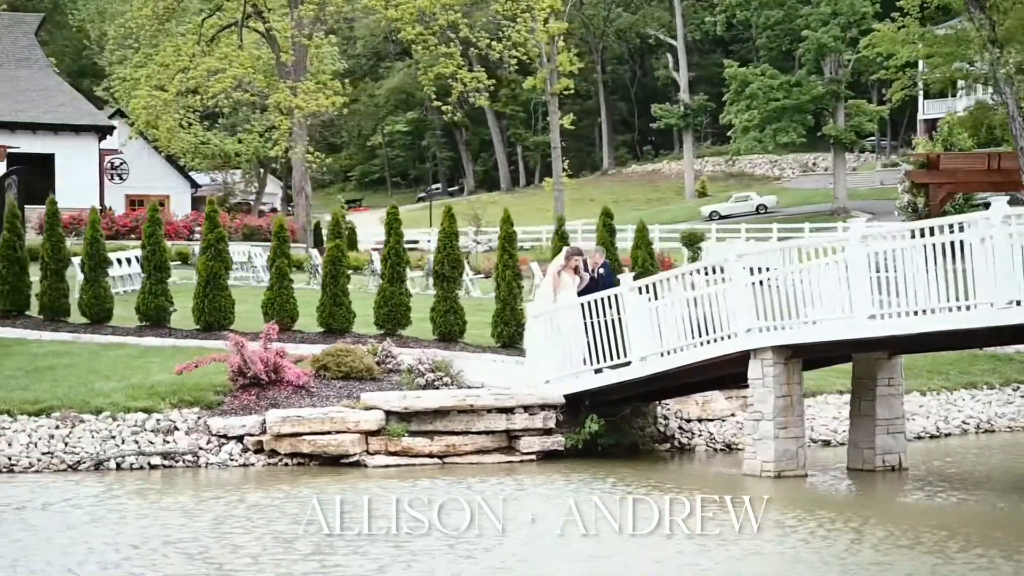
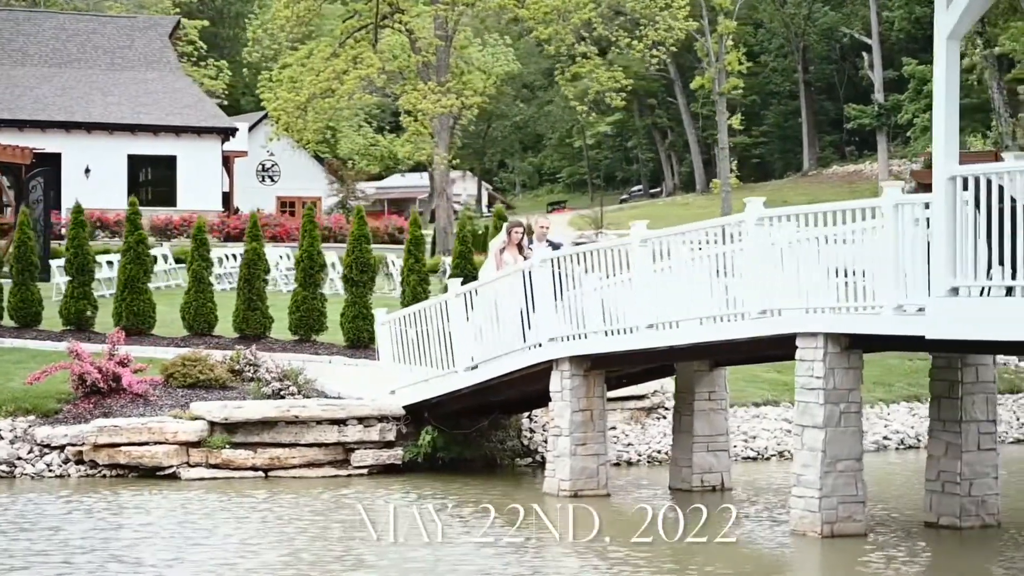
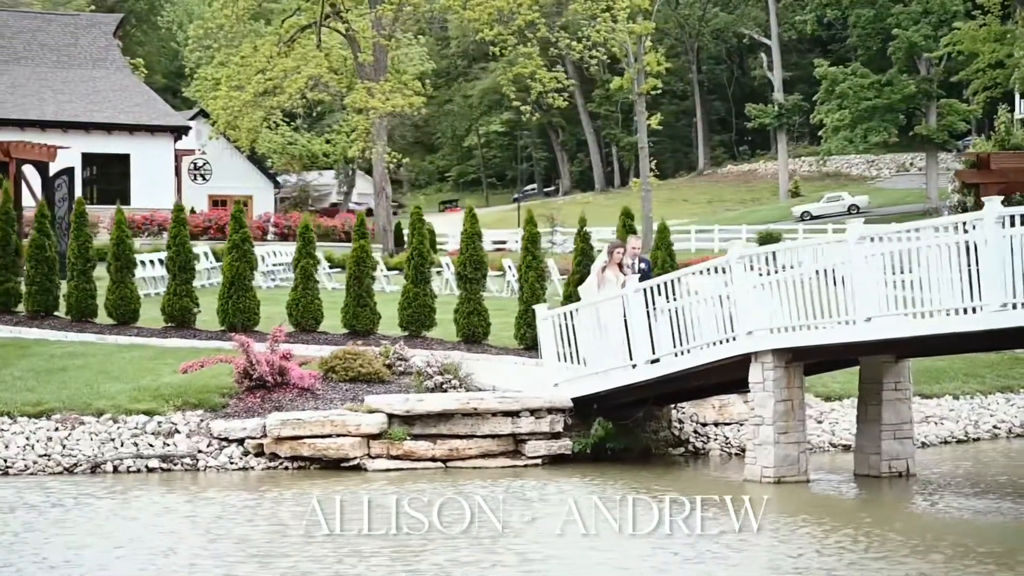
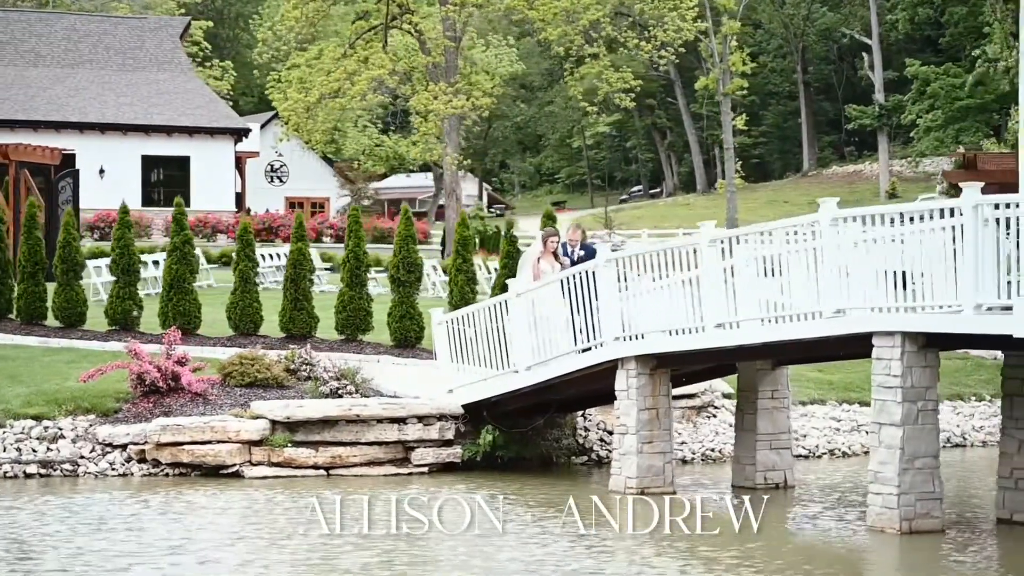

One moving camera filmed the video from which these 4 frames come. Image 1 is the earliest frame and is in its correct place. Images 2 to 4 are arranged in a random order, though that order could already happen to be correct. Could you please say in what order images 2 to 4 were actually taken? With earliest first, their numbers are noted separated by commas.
3, 4, 2
